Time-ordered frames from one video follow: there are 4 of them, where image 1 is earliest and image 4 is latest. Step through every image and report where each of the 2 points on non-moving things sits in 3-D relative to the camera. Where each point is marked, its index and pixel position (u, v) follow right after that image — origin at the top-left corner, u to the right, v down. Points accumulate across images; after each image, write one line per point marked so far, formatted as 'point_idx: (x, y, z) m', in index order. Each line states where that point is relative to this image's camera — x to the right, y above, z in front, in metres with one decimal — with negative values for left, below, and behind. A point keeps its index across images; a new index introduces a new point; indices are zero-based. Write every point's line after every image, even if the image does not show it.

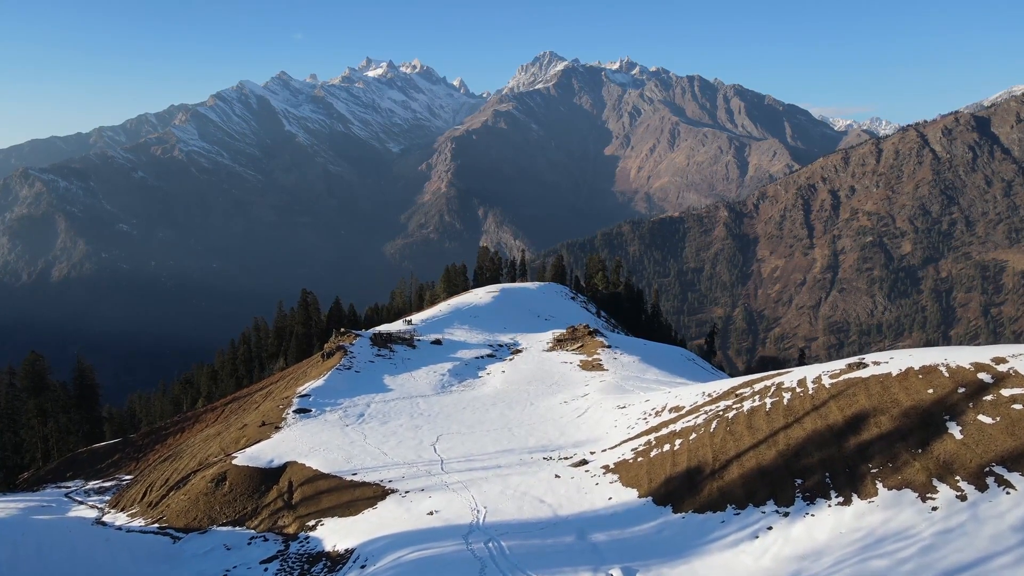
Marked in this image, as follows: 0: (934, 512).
0: (+13.2, -7.0, +18.9) m
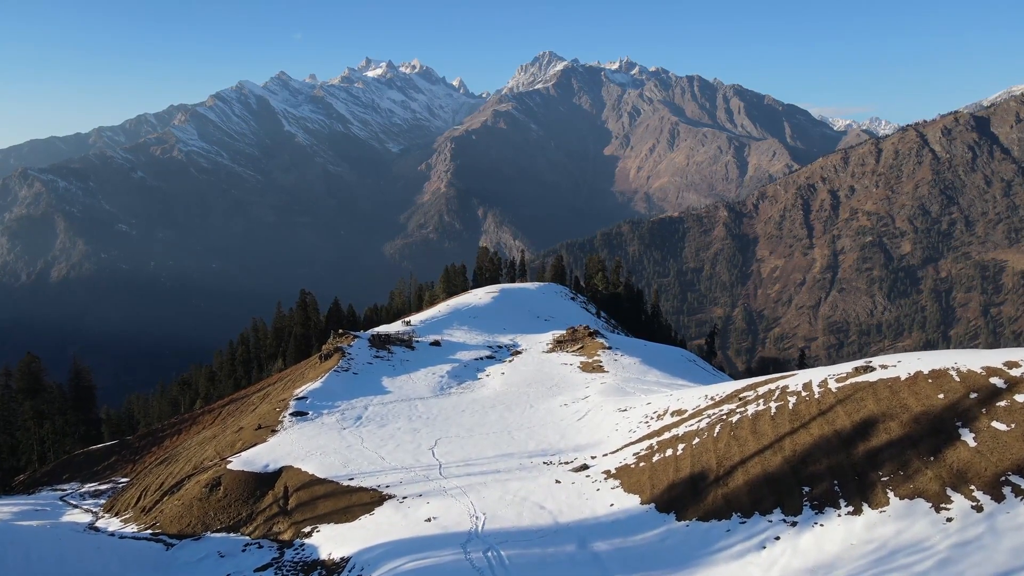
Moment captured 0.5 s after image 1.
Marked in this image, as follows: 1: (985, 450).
0: (+13.2, -7.1, +18.3) m
1: (+15.5, -5.3, +19.8) m
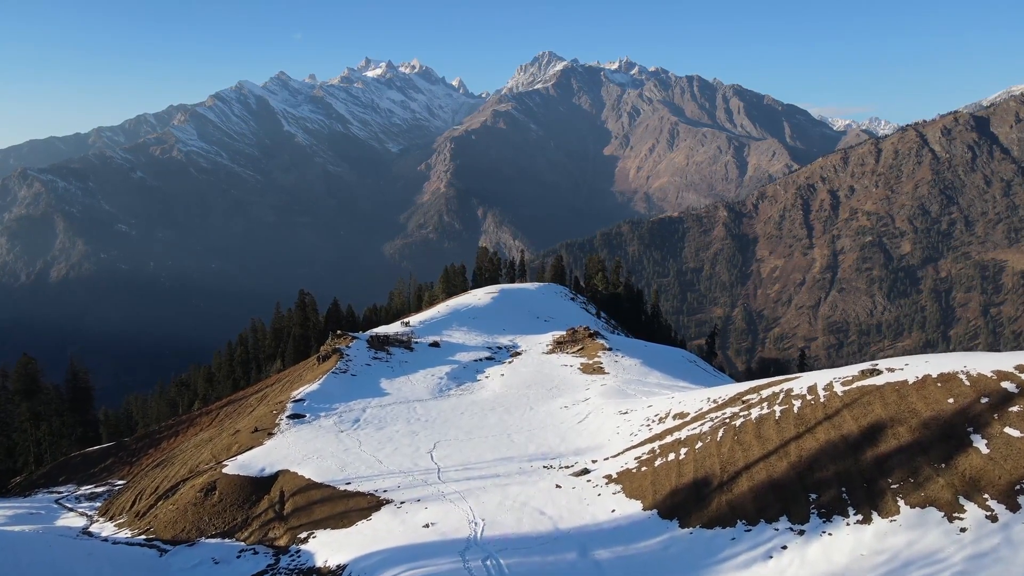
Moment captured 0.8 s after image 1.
0: (+13.2, -7.2, +17.8) m
1: (+15.4, -5.4, +19.3) m
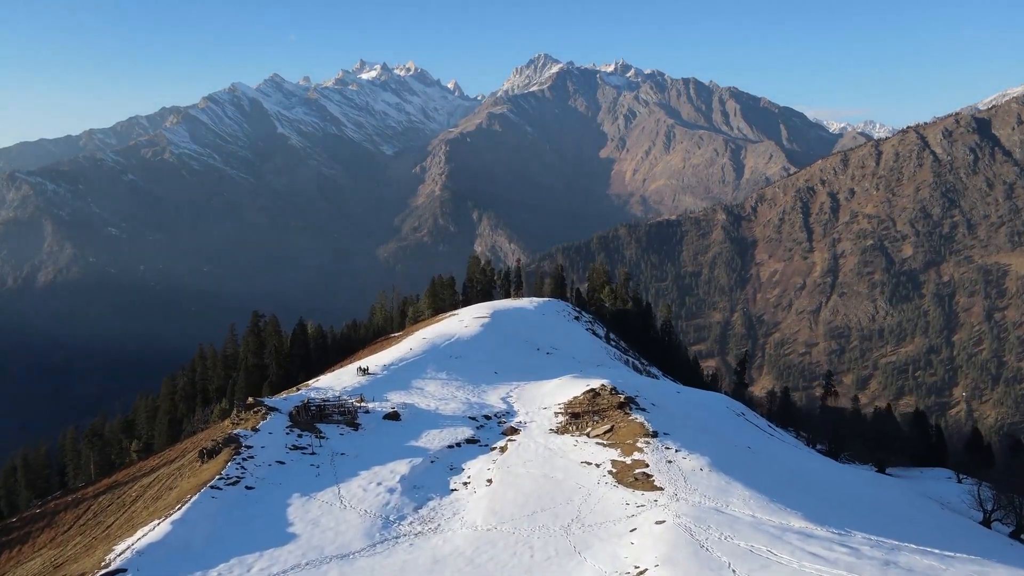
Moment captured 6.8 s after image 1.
0: (+13.0, -10.4, -3.5) m
1: (+15.3, -8.6, -2.0) m
